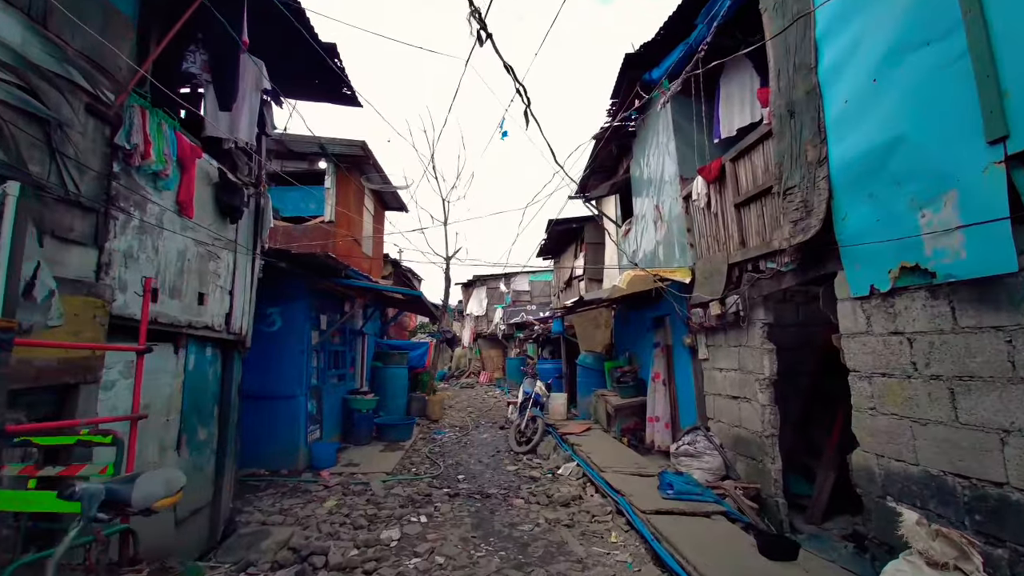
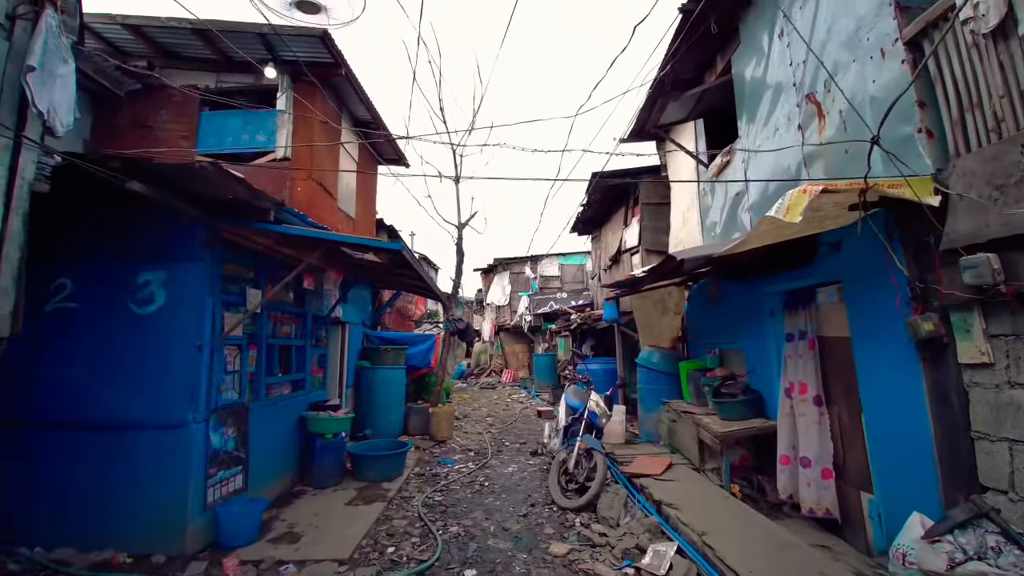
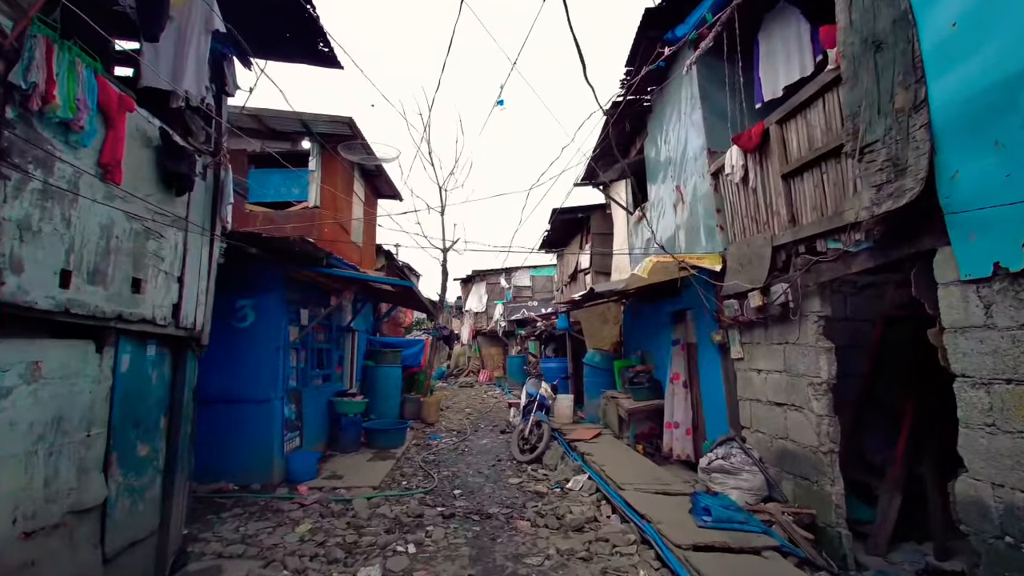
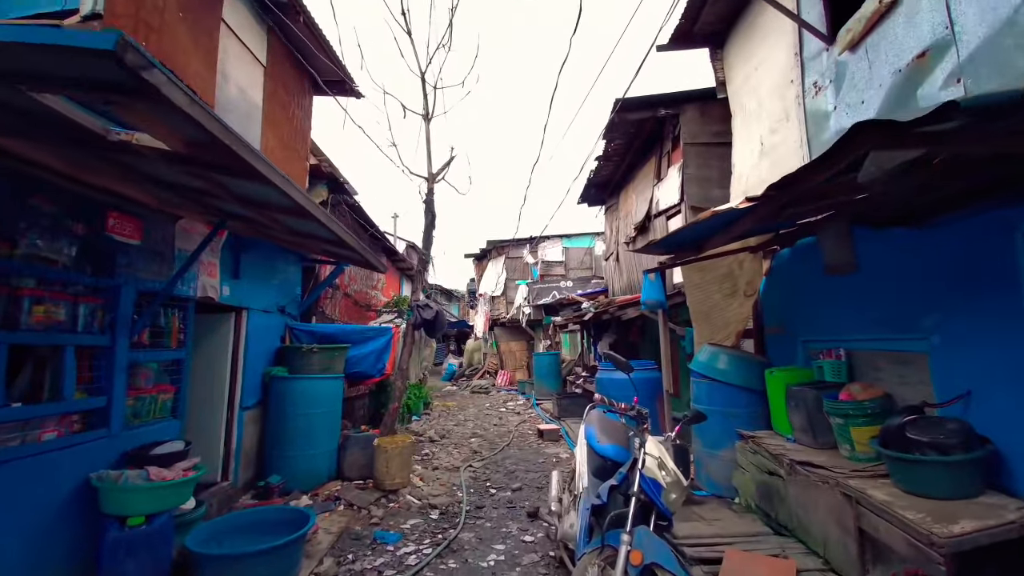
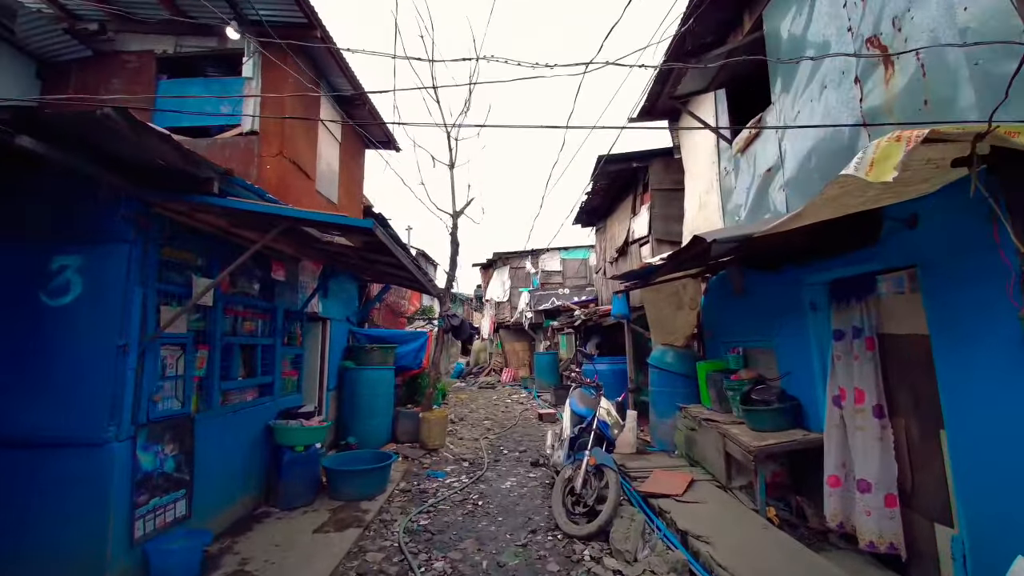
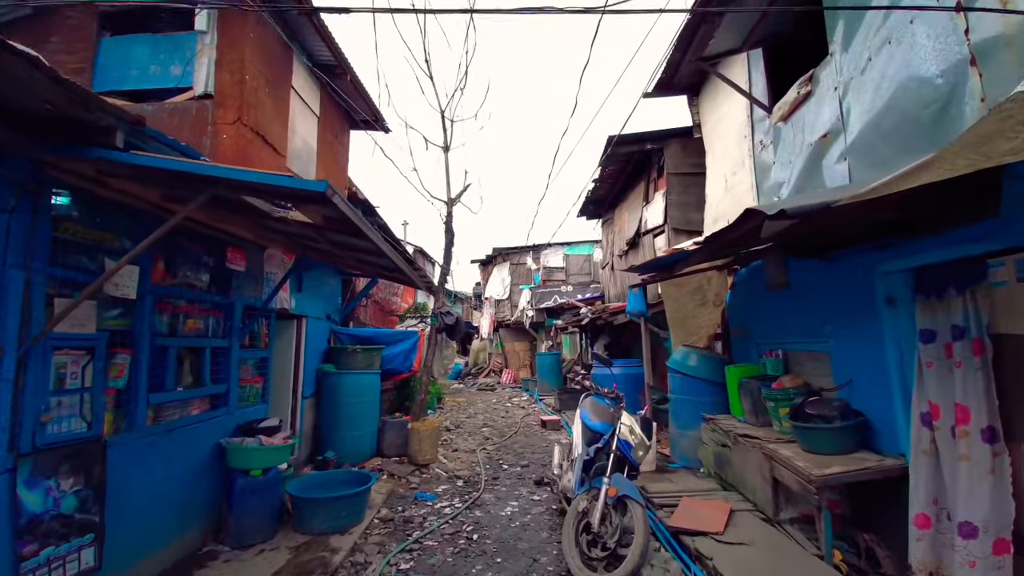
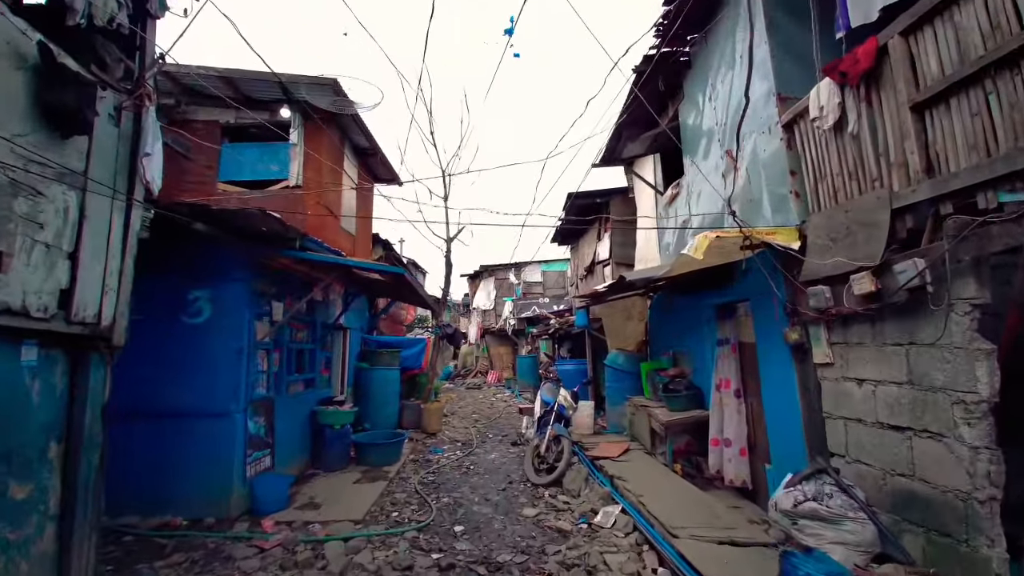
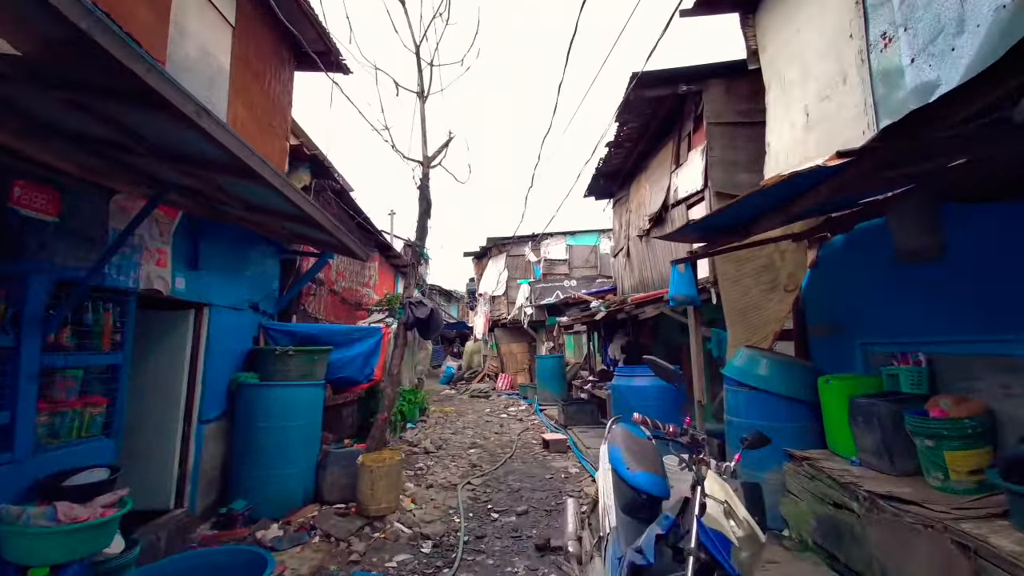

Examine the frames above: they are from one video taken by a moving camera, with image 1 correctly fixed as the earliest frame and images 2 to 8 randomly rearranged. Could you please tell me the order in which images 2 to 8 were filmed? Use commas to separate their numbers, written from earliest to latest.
3, 7, 2, 5, 6, 4, 8
